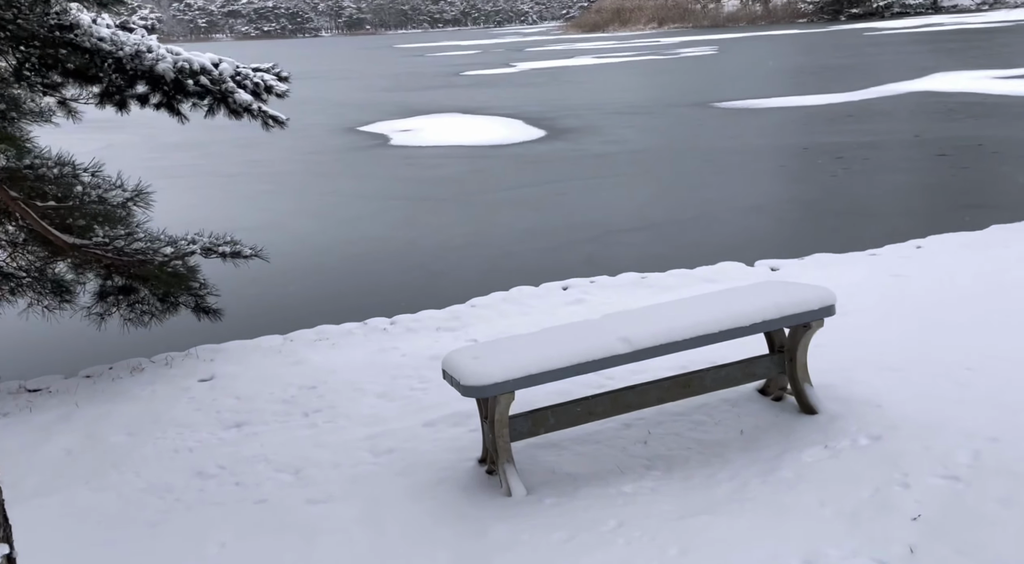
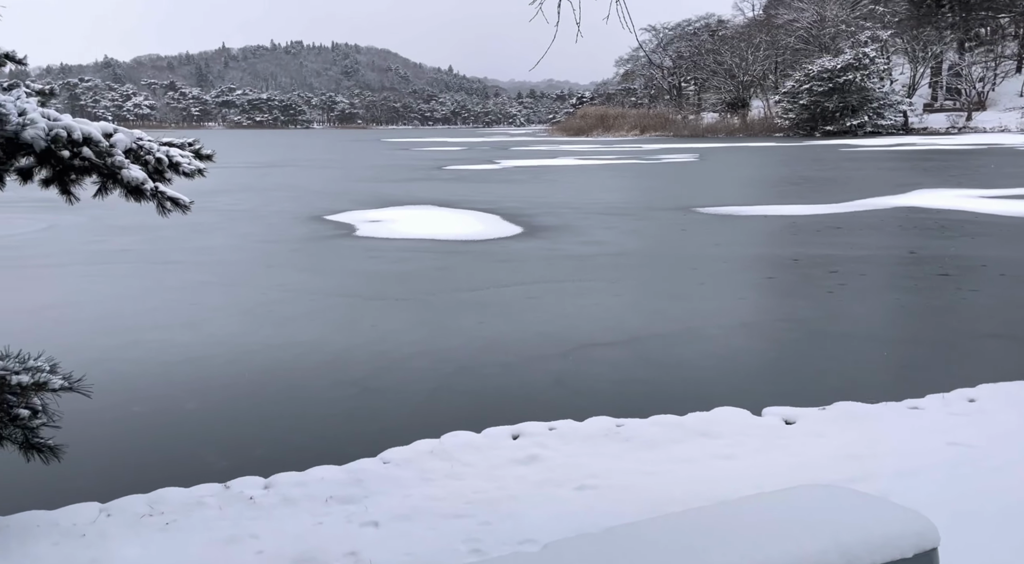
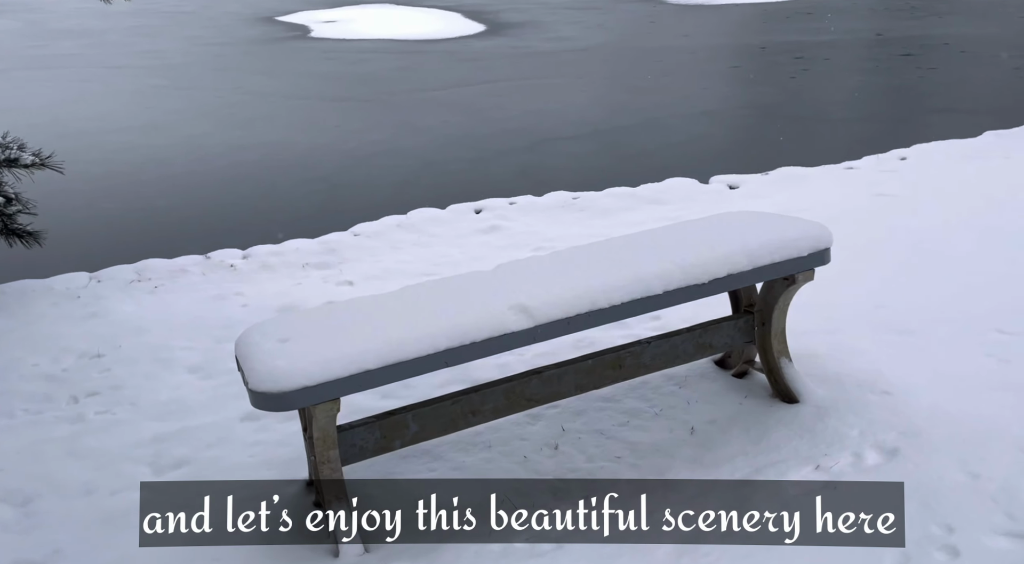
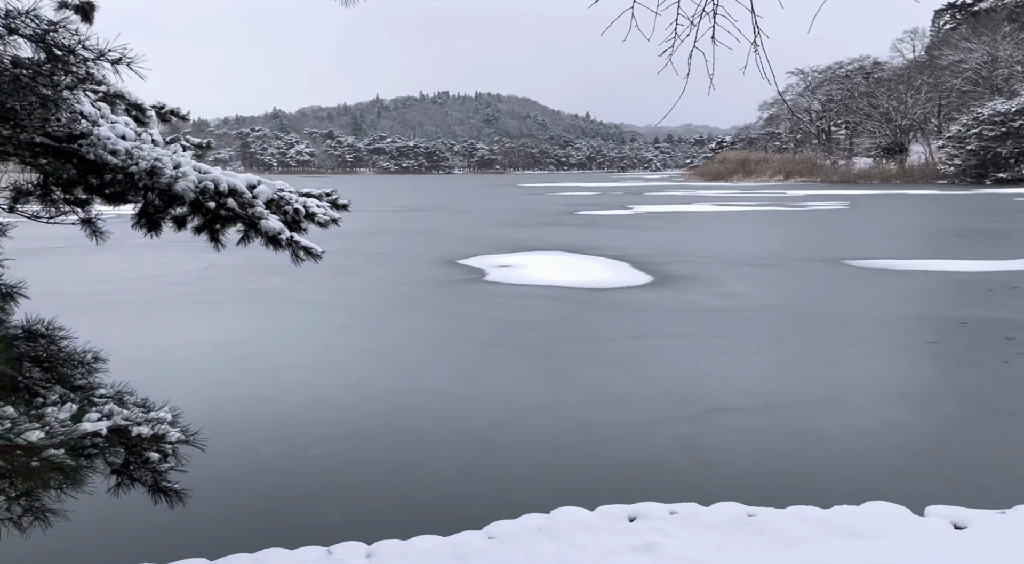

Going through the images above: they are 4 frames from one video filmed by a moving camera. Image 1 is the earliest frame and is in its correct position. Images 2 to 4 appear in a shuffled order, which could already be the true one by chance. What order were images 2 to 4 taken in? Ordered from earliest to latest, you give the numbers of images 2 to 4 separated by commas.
3, 2, 4
